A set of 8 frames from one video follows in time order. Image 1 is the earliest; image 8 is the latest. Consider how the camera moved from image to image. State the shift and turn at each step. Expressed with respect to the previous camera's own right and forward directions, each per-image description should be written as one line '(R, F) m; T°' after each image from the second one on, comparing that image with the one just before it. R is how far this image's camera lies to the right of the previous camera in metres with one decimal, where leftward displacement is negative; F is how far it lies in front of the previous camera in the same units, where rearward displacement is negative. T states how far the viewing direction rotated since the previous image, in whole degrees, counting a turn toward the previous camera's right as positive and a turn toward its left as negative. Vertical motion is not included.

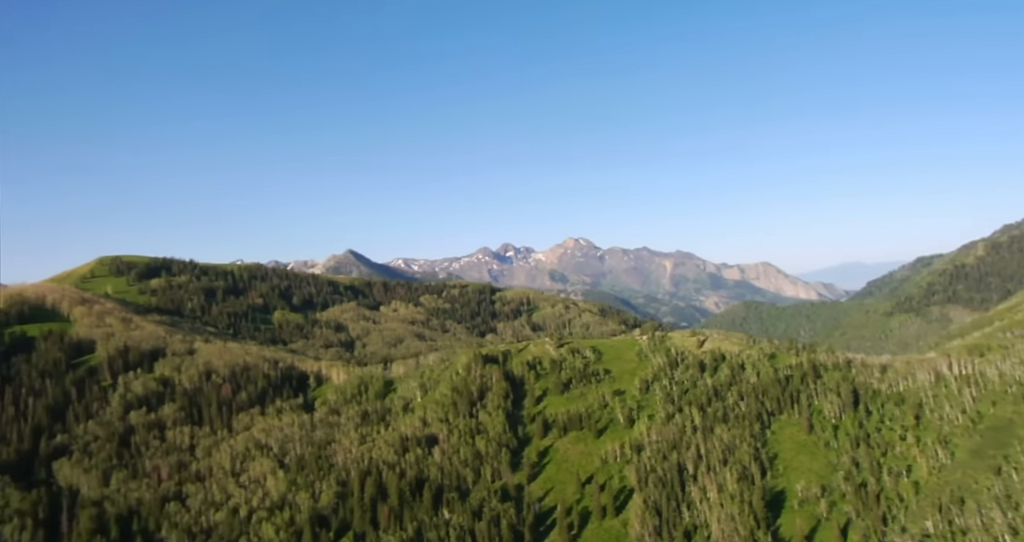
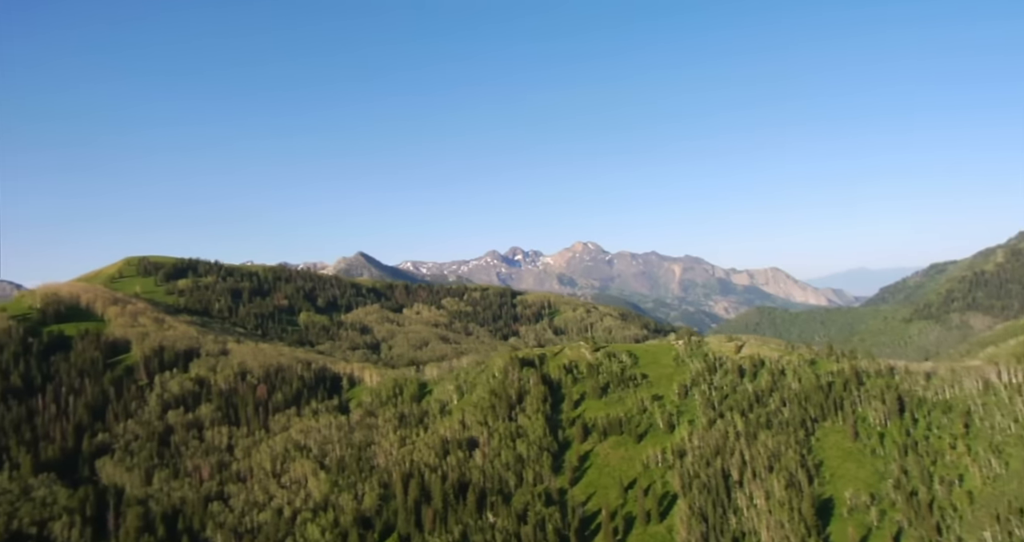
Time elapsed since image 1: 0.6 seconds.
(-8.2, -0.1) m; -1°
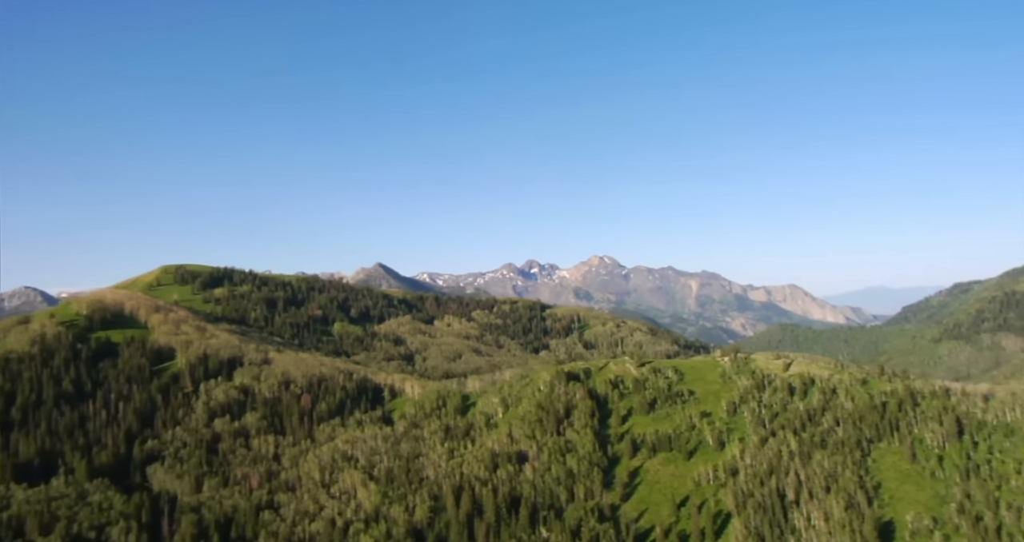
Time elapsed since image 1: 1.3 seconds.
(-8.8, -0.3) m; -2°
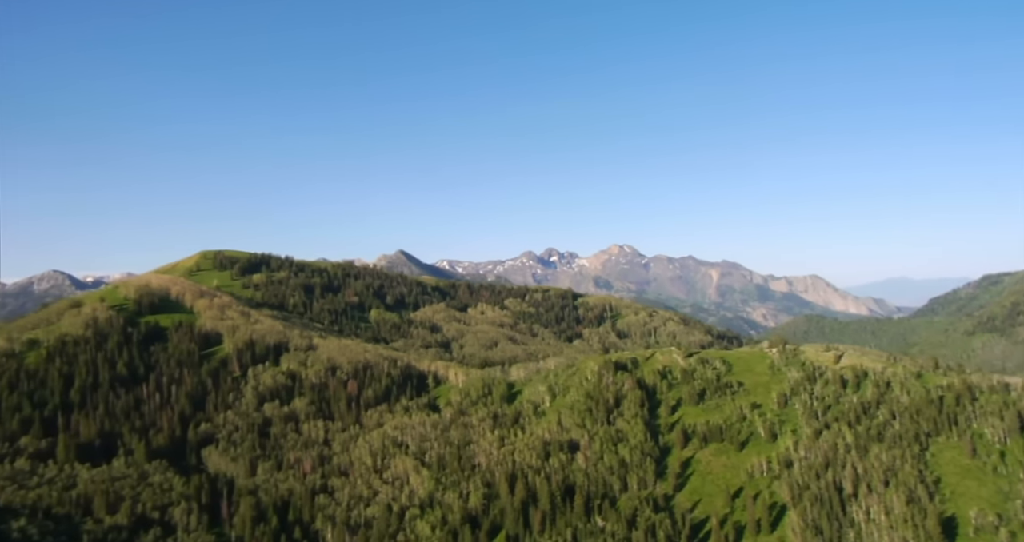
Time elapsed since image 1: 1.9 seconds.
(-8.3, -0.1) m; -2°
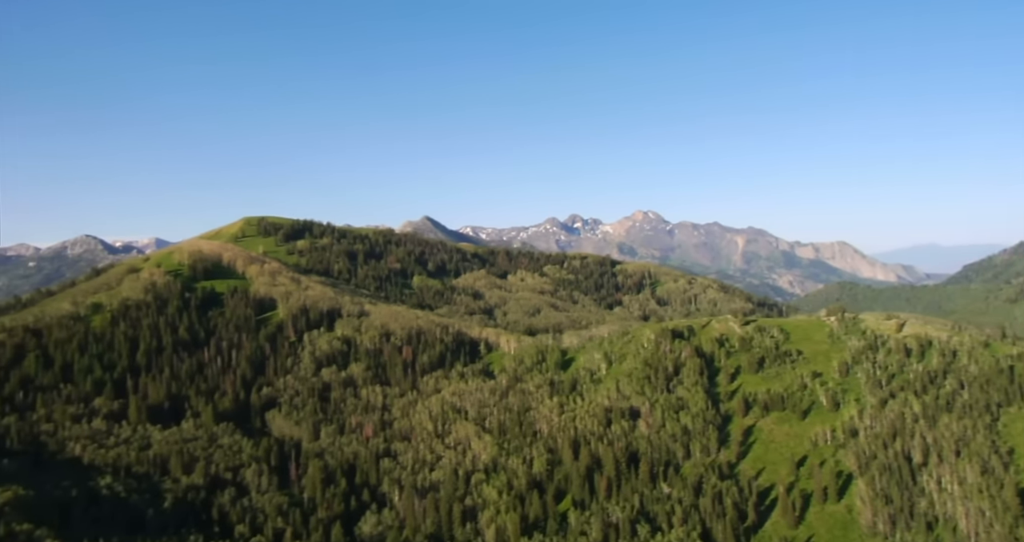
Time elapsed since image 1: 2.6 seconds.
(-9.3, +0.4) m; -2°
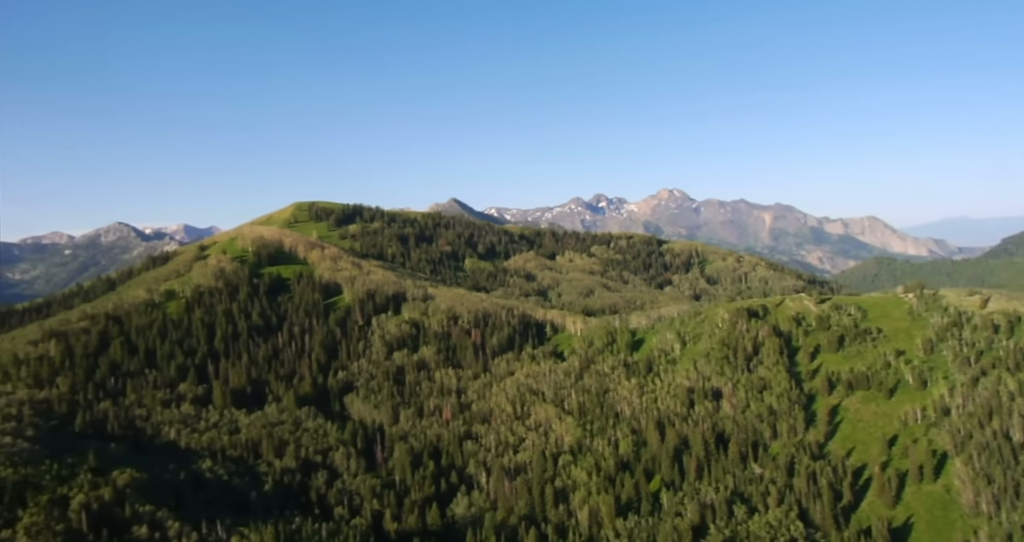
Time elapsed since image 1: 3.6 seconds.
(-13.2, +0.5) m; -2°
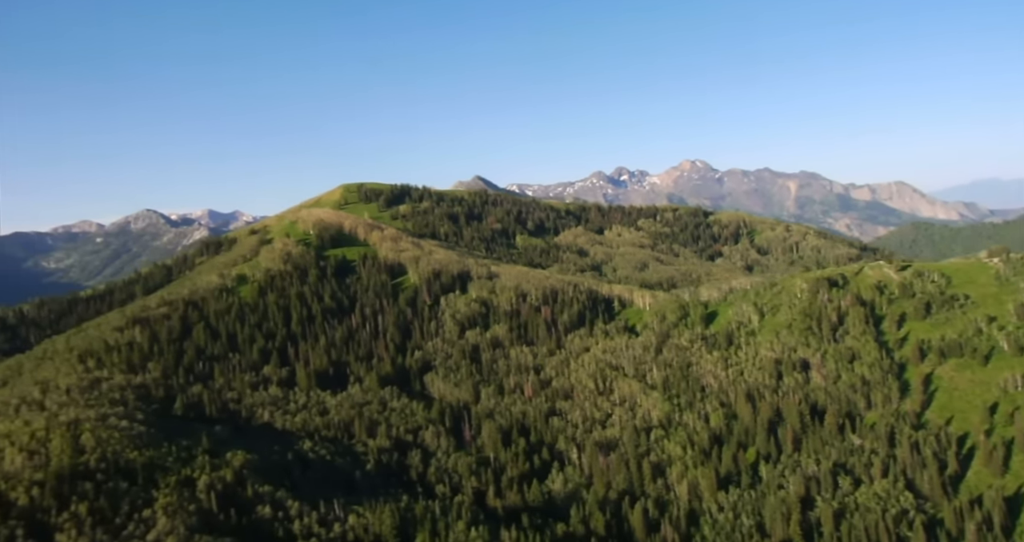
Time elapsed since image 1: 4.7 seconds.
(-14.2, +0.9) m; -2°
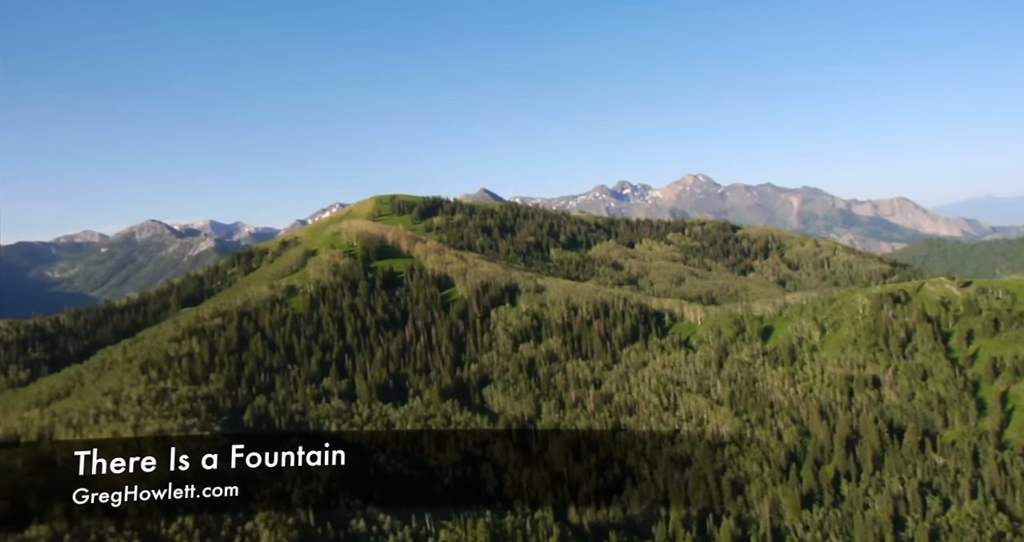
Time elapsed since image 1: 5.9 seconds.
(-15.6, +1.2) m; -1°
